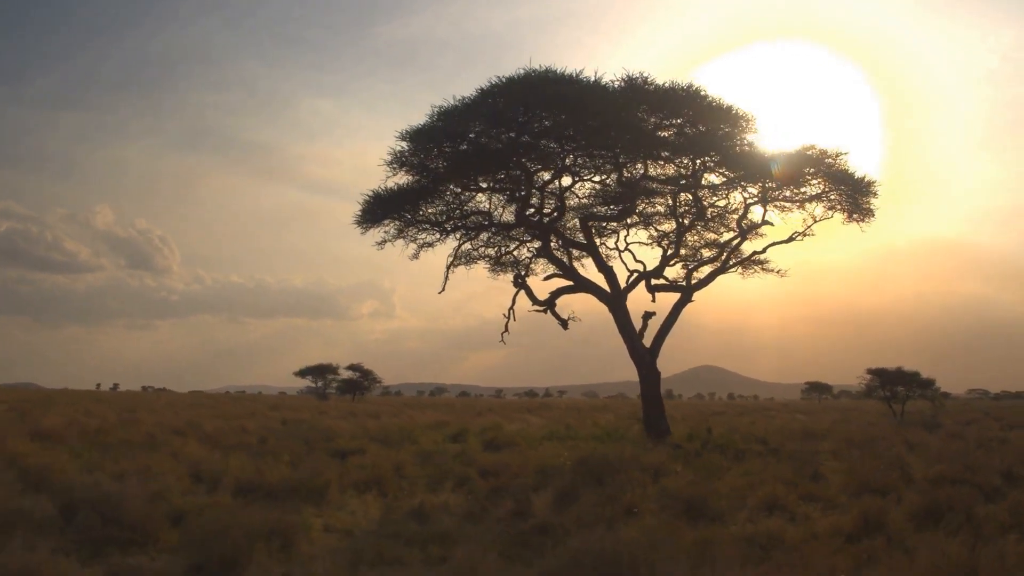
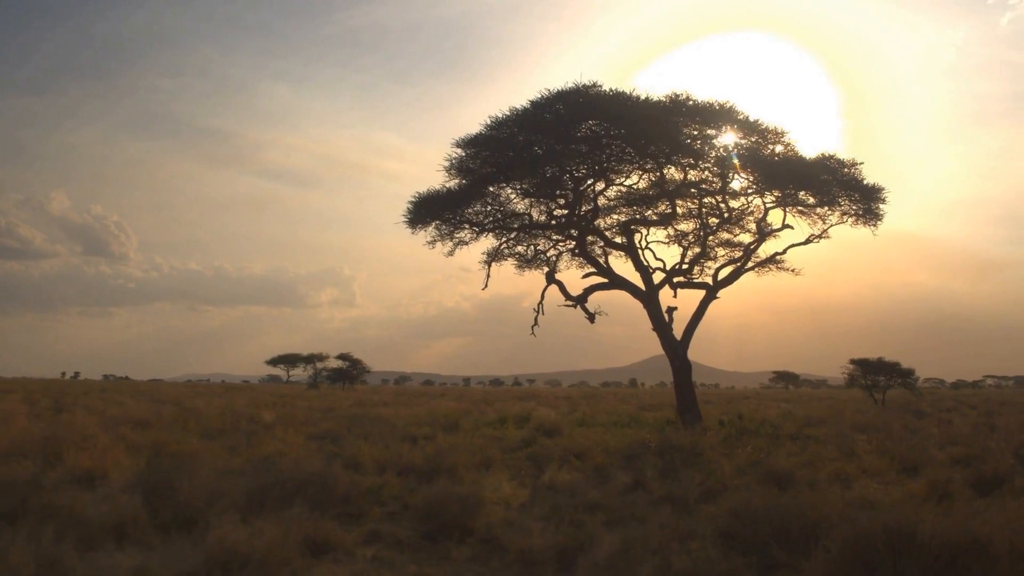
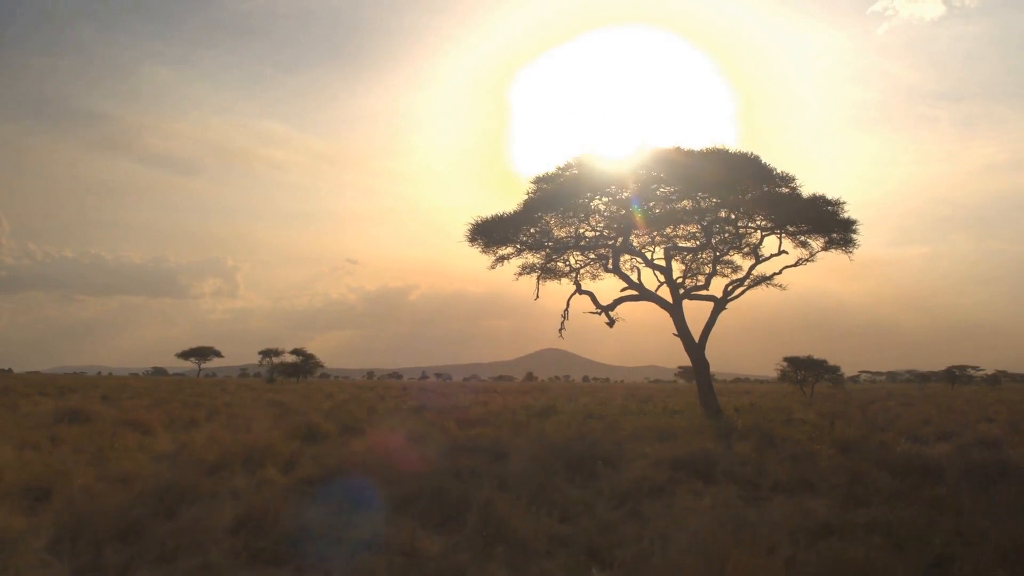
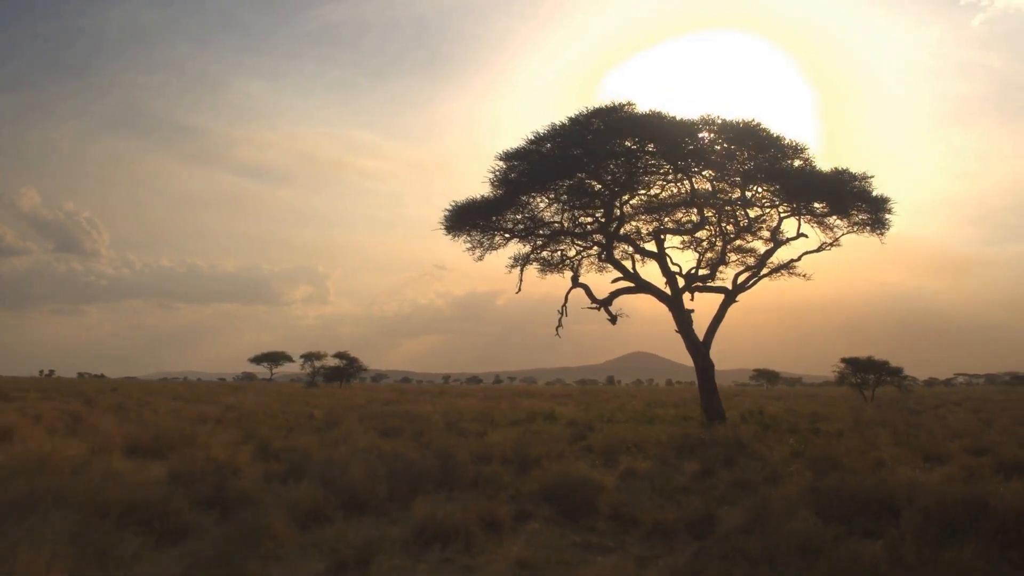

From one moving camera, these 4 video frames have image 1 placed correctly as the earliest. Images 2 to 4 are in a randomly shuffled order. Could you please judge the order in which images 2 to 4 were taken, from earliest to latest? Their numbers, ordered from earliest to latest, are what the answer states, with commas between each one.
2, 4, 3
